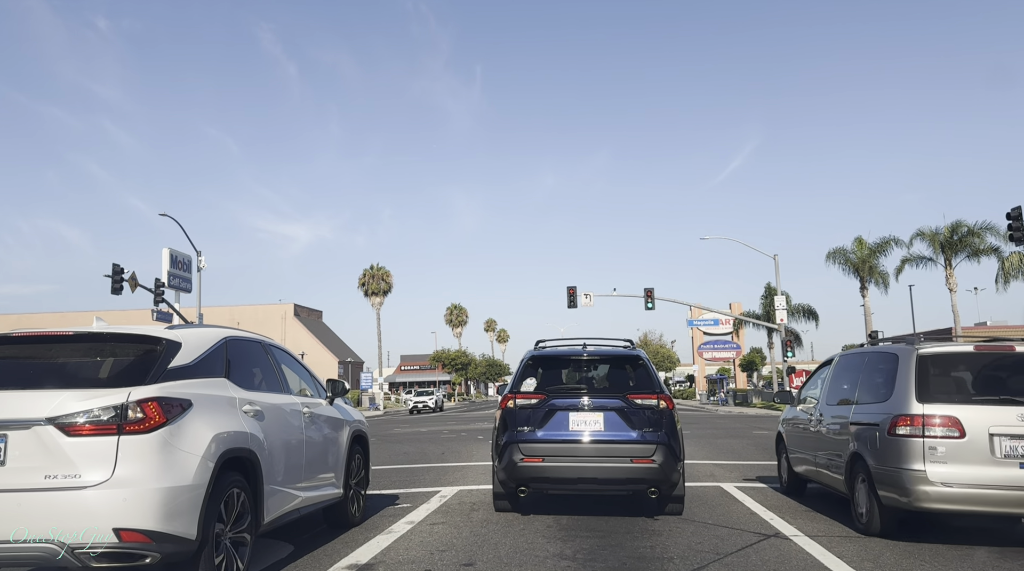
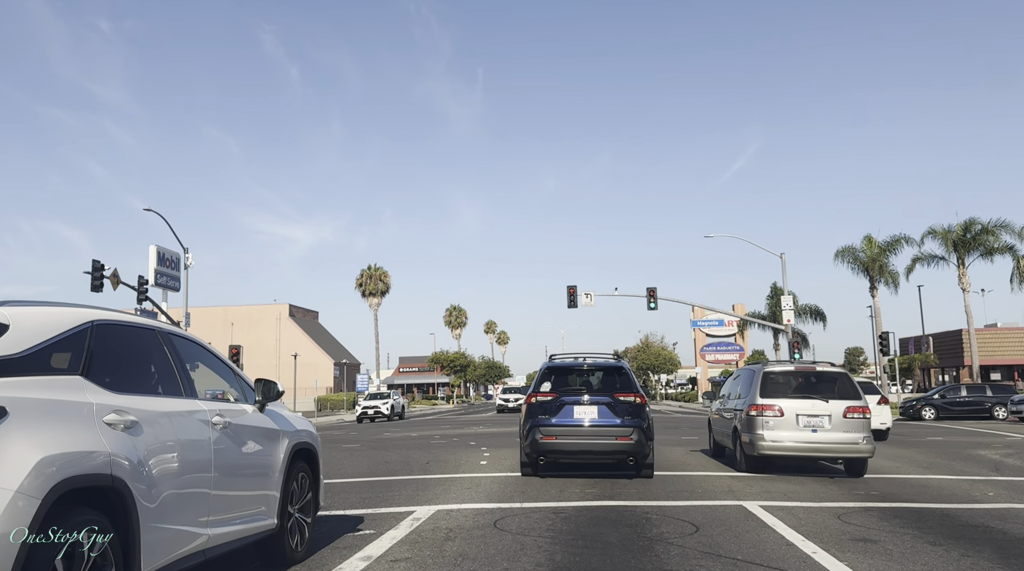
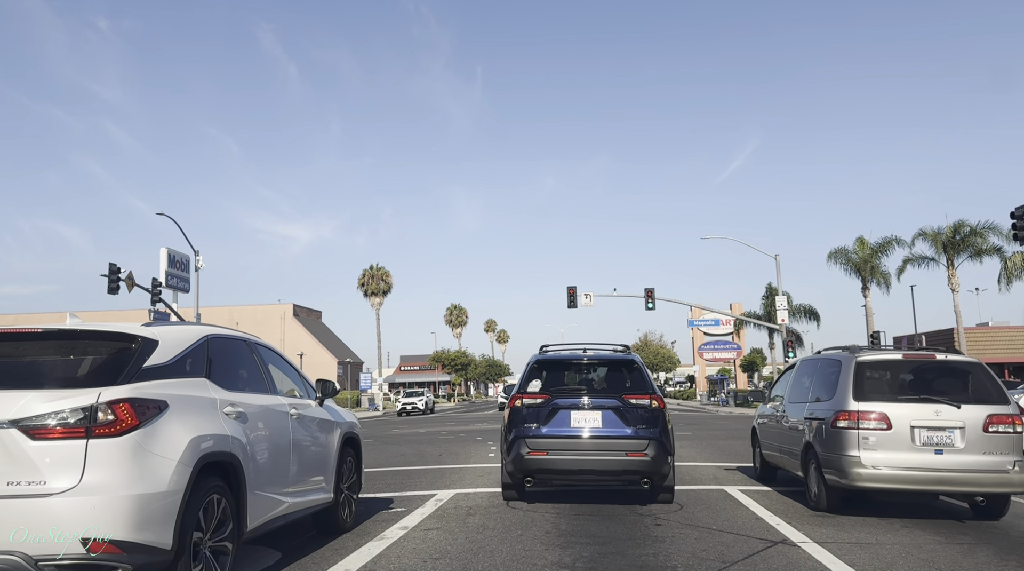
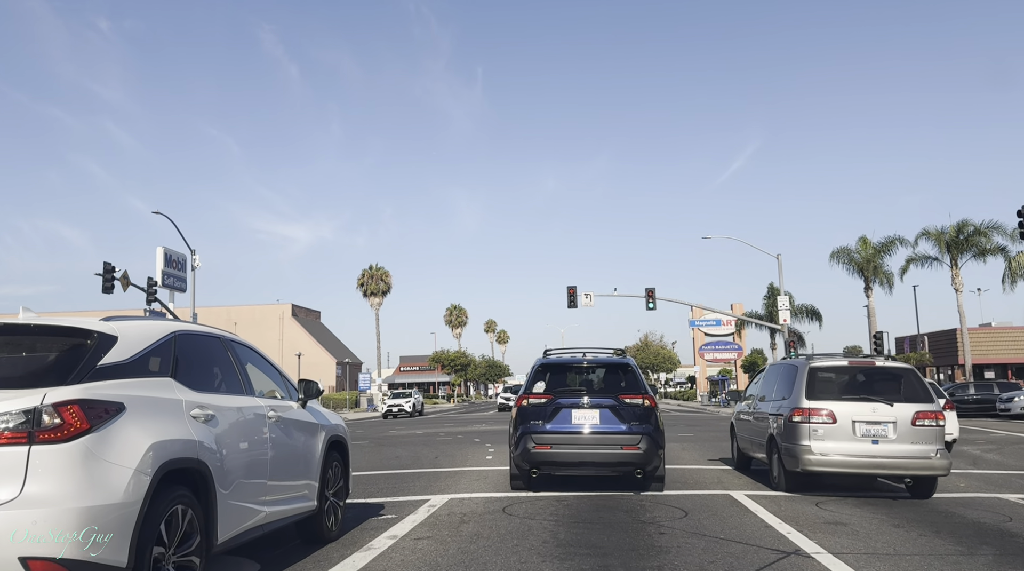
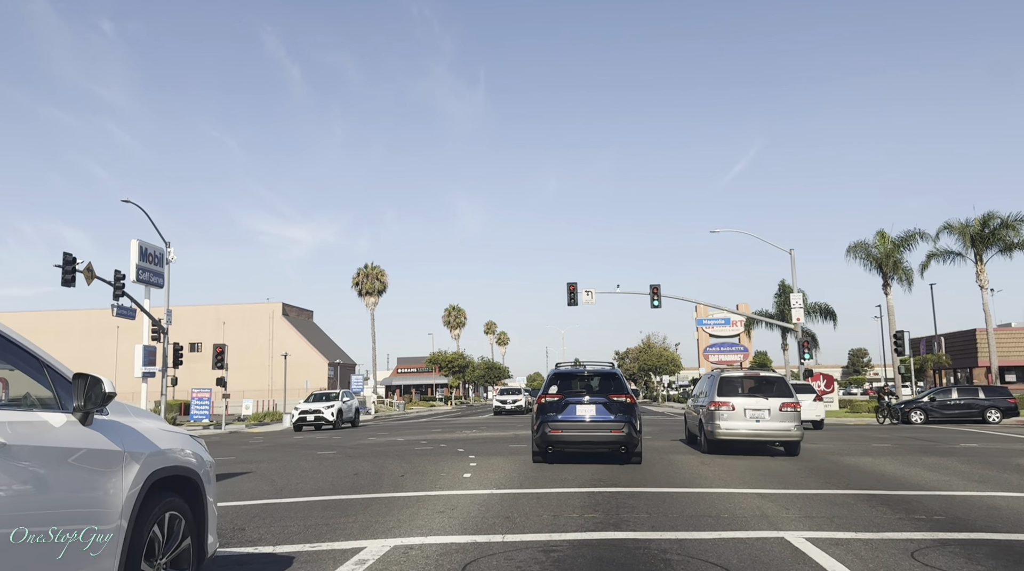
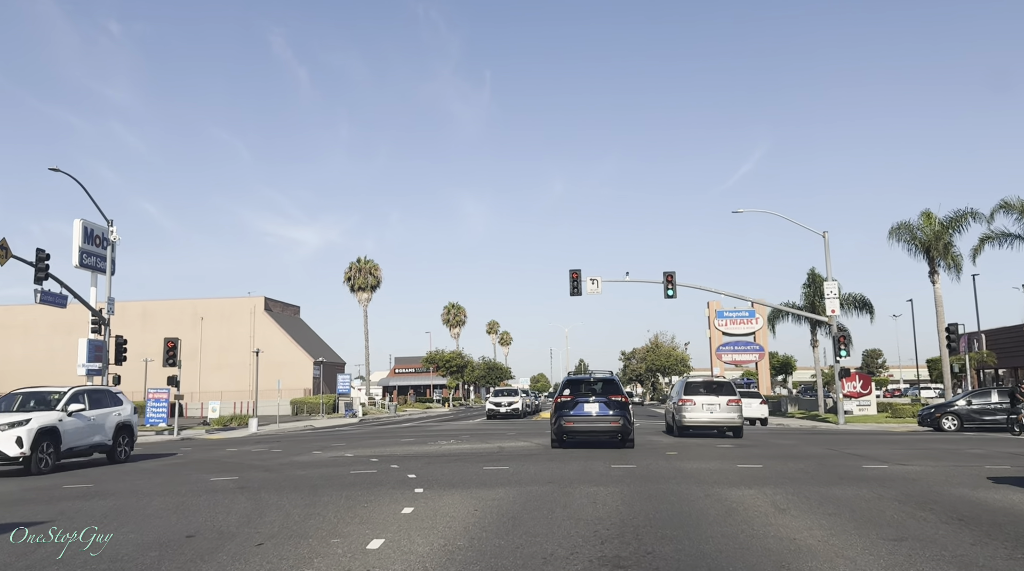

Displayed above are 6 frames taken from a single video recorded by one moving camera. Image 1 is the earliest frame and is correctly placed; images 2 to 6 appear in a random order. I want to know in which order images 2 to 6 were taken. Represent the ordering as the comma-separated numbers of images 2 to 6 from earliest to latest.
3, 4, 2, 5, 6
